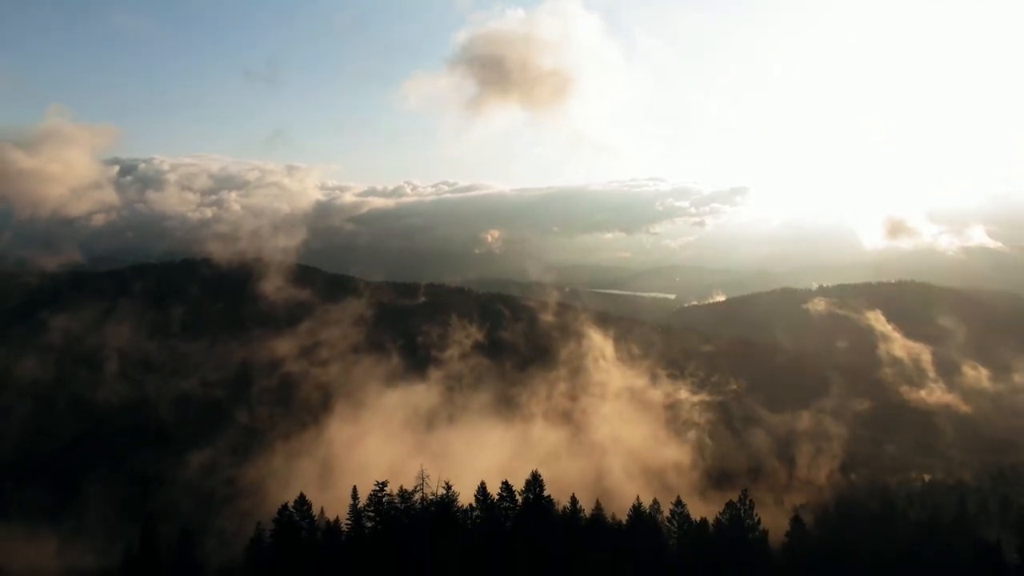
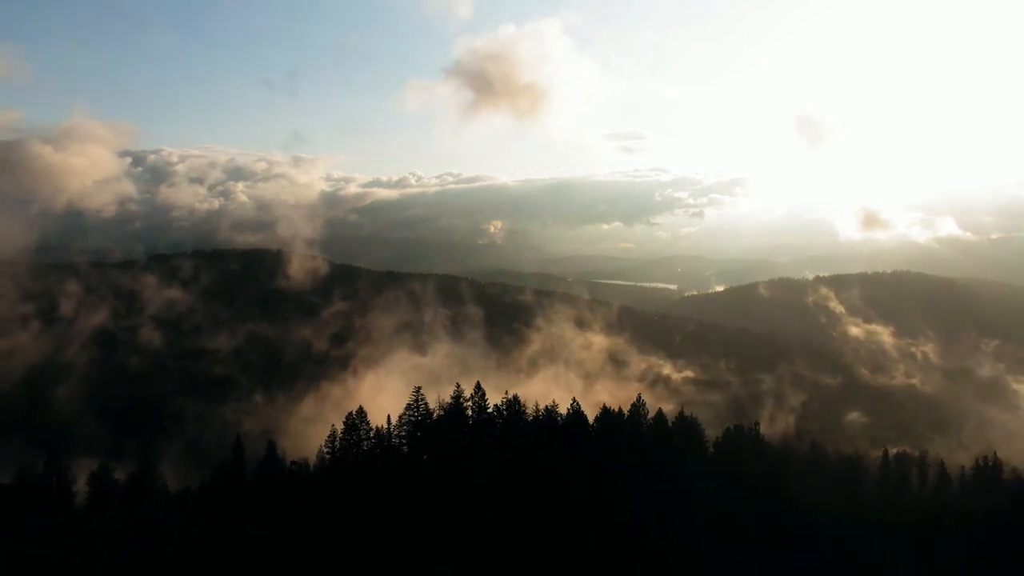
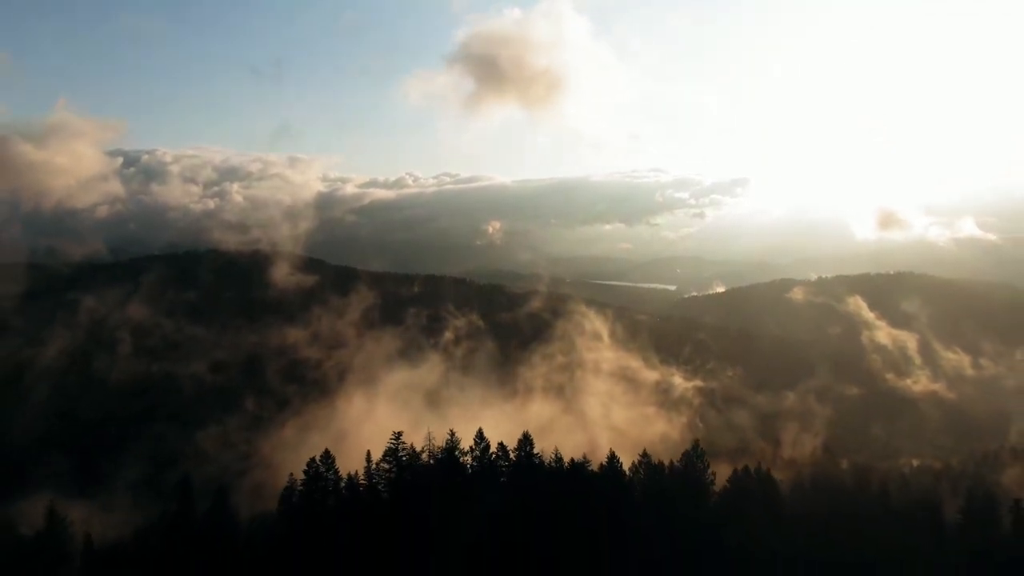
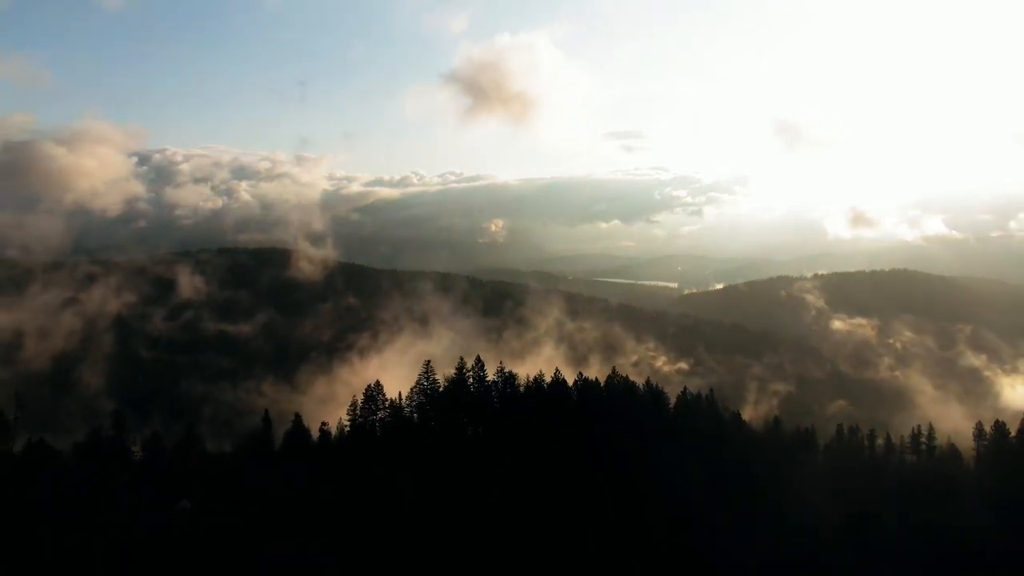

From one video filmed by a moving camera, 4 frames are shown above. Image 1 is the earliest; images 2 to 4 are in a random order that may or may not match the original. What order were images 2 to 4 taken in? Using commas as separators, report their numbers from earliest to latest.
3, 2, 4
